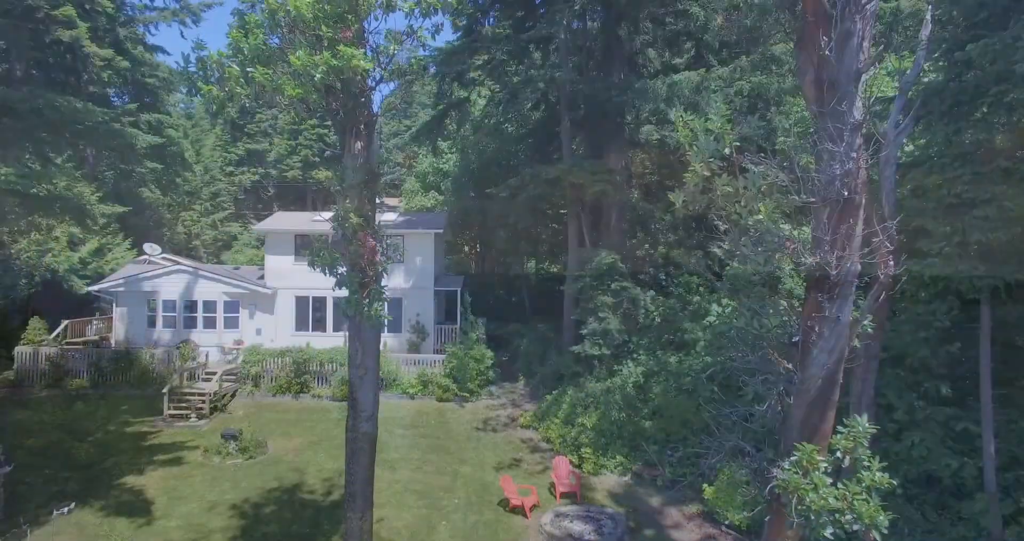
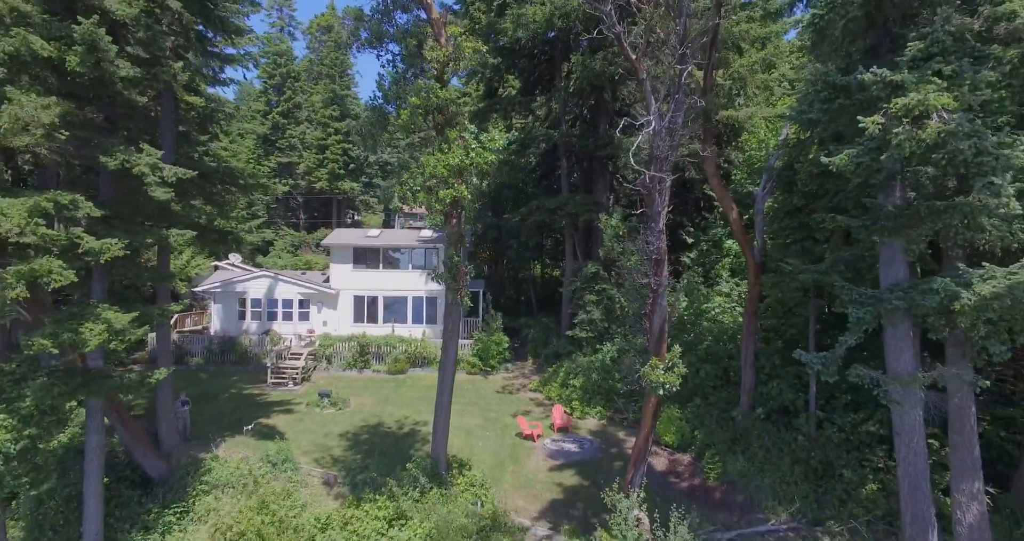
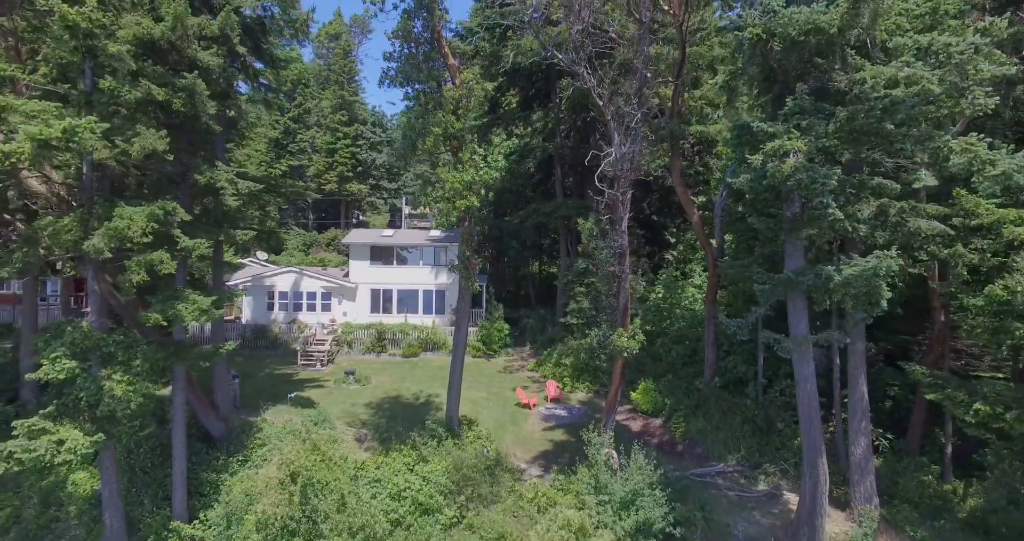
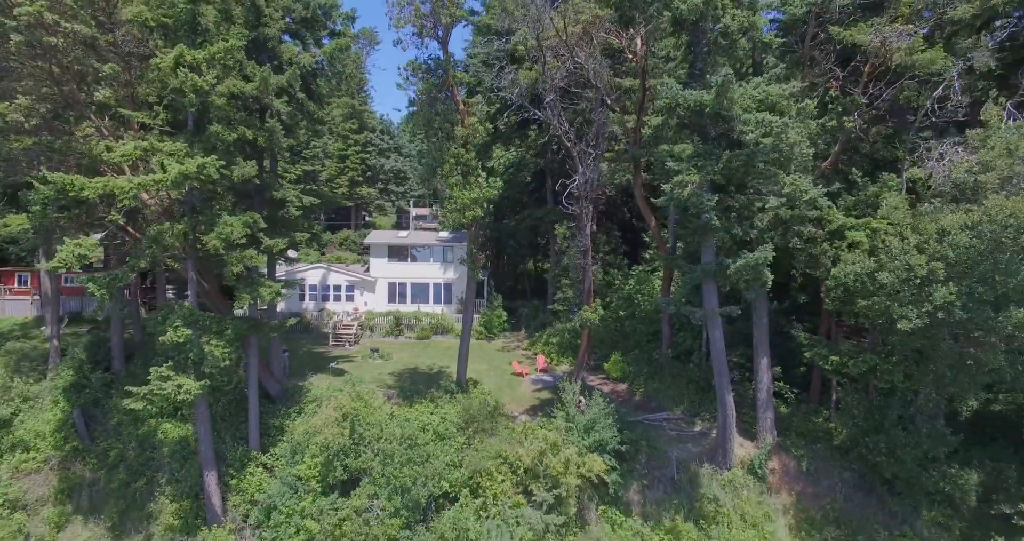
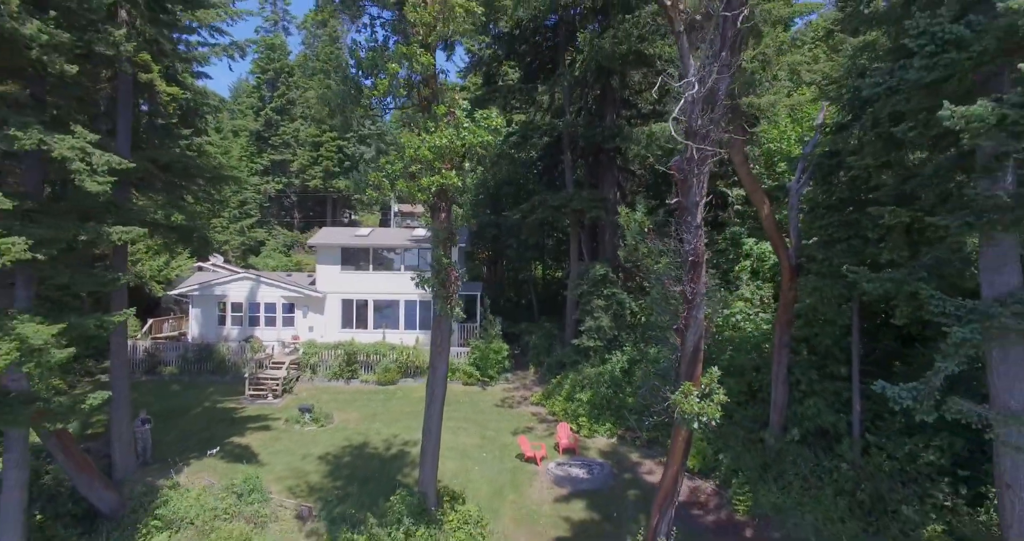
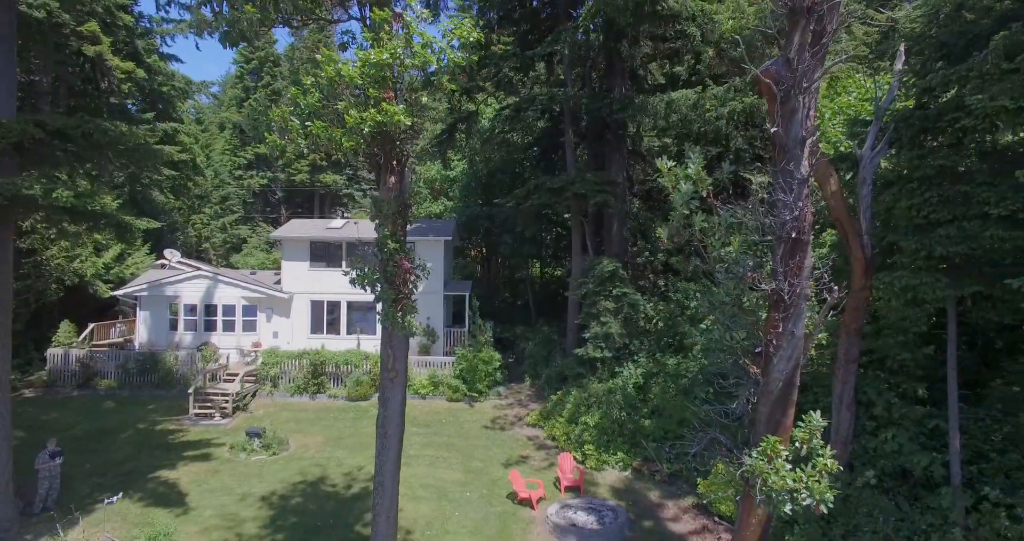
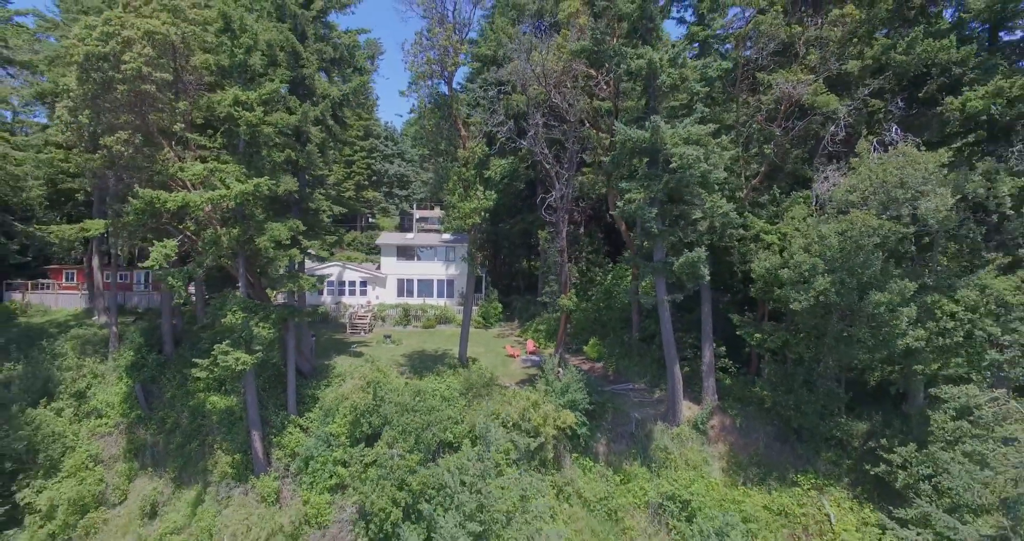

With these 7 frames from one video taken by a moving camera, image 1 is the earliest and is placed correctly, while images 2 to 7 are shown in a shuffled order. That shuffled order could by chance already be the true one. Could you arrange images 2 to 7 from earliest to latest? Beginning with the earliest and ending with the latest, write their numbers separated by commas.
6, 5, 2, 3, 4, 7
